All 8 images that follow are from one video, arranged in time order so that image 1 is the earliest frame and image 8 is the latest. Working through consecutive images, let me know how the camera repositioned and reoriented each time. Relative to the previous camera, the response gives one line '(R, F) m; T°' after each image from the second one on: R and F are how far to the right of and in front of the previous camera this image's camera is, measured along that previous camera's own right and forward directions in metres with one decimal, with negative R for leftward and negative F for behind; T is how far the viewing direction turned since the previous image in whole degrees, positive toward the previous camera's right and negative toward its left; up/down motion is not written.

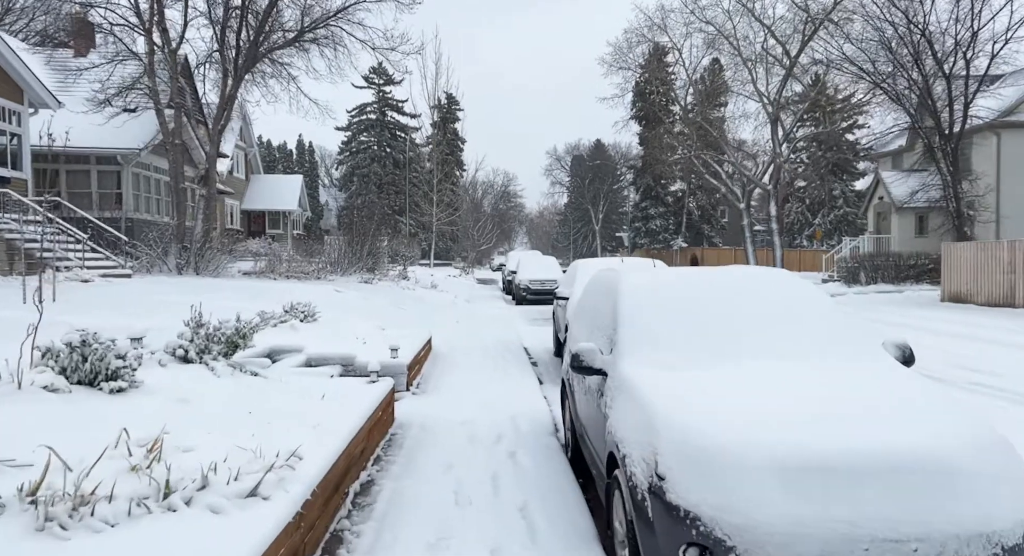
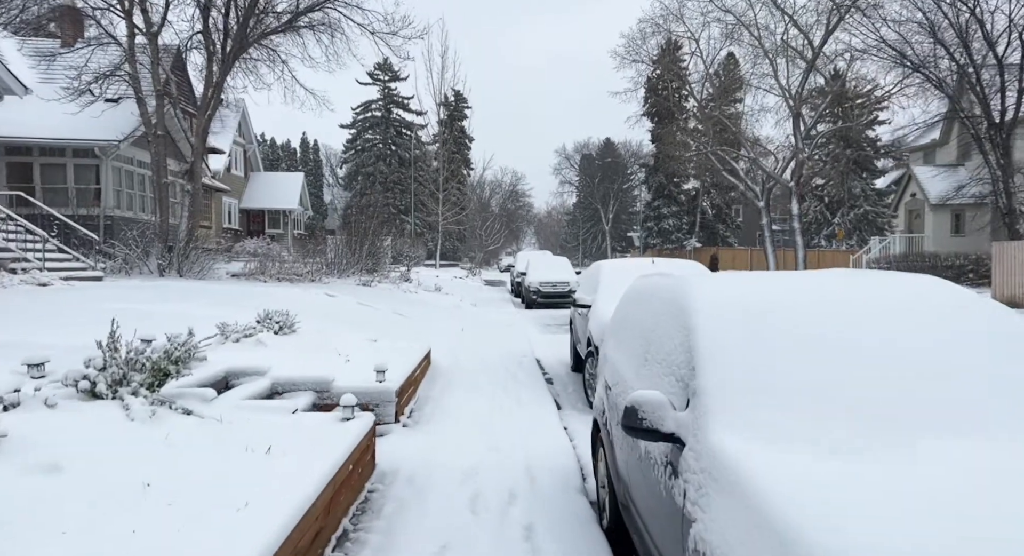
(-0.1, +1.5) m; -1°
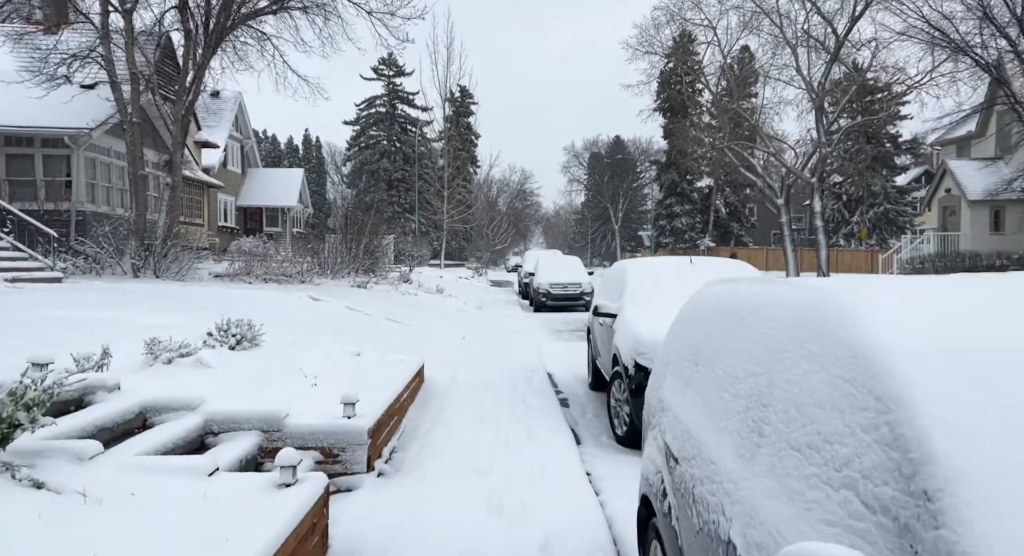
(0.0, +1.5) m; -1°
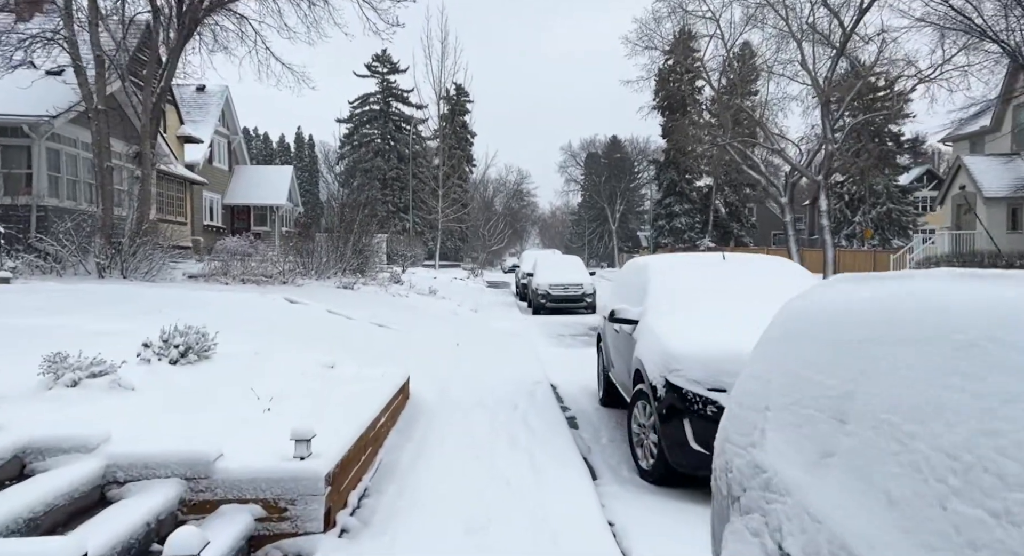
(0.0, +1.1) m; 0°
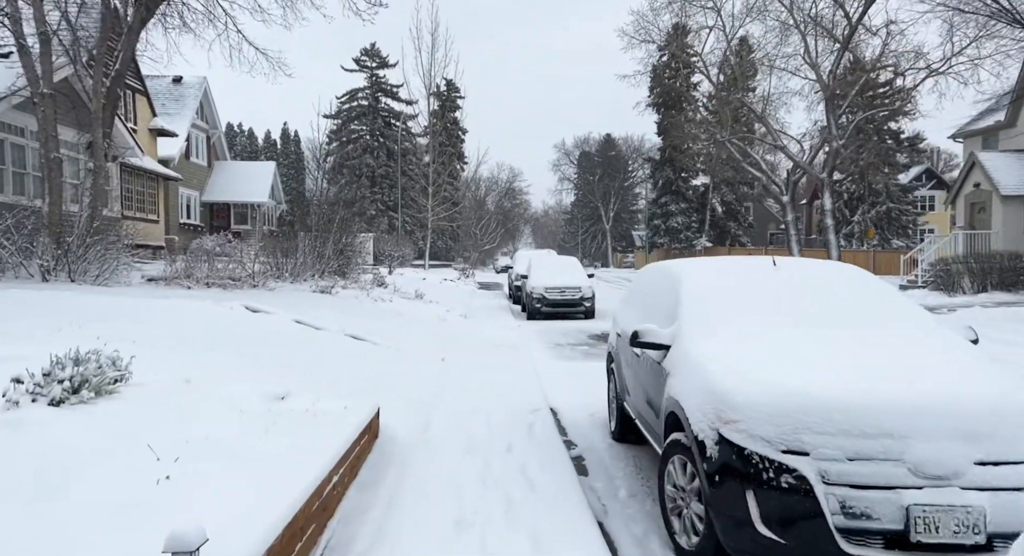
(0.0, +1.3) m; +1°
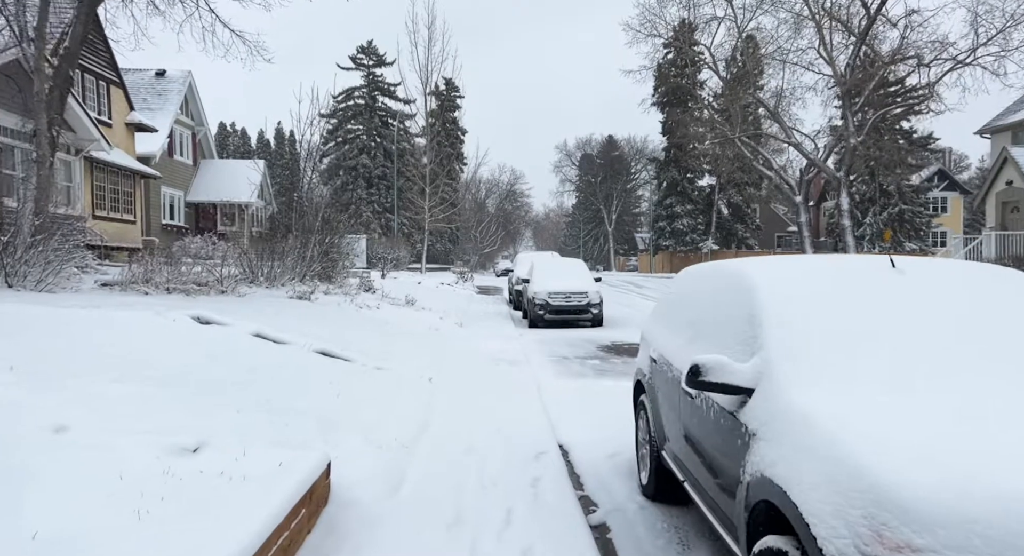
(0.0, +1.5) m; 0°
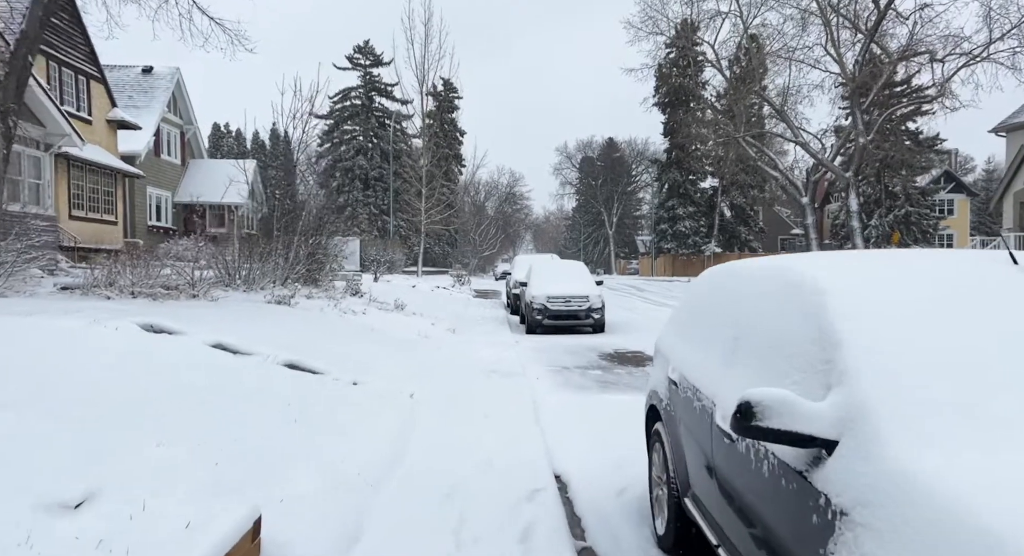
(+0.1, +0.9) m; 0°
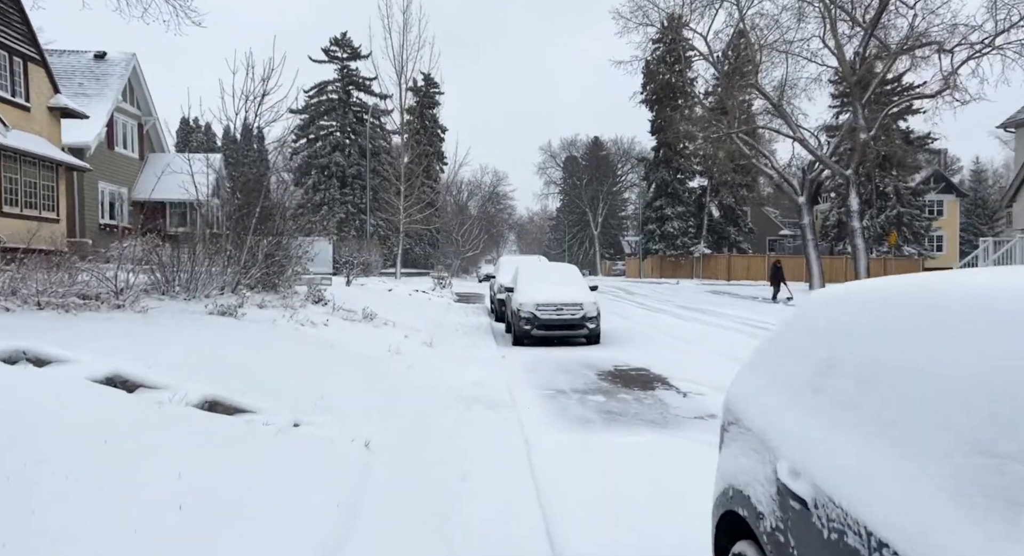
(0.0, +1.7) m; +1°
